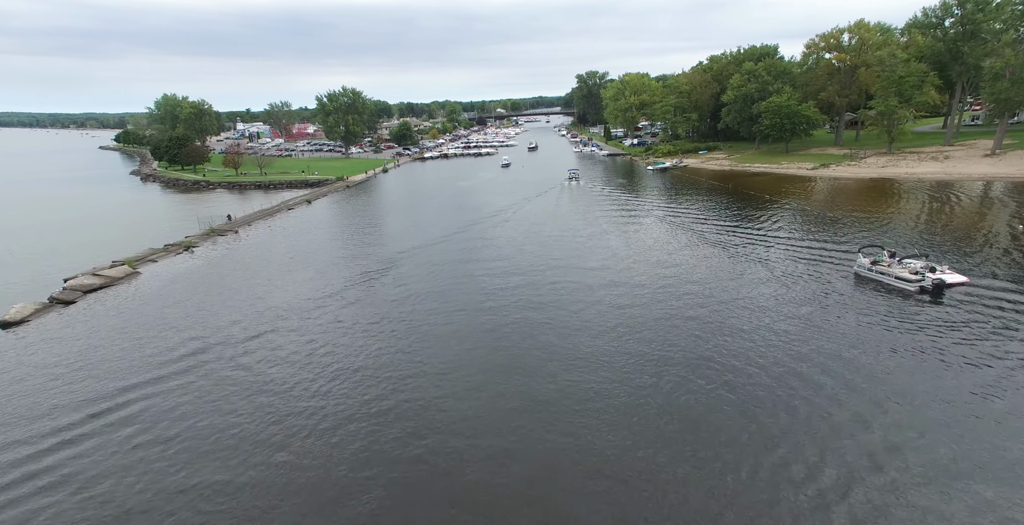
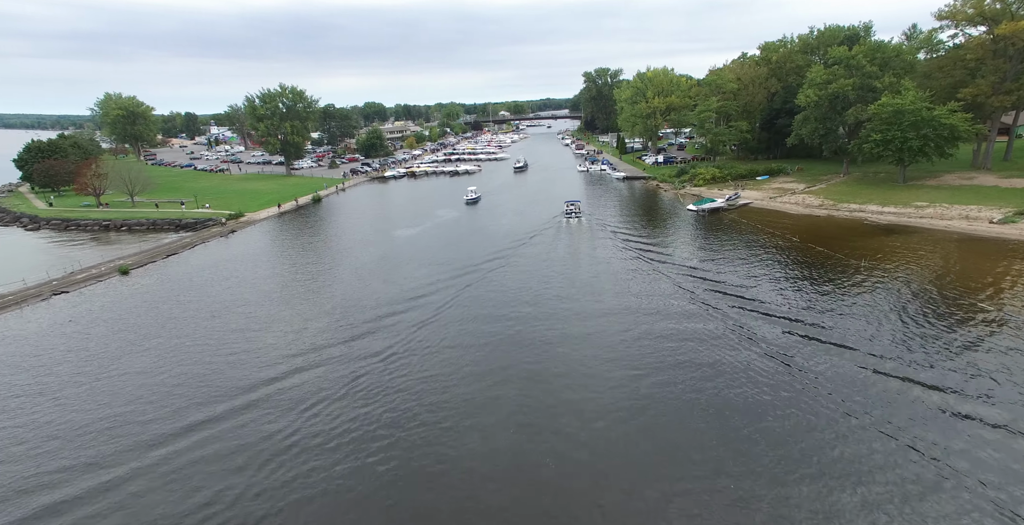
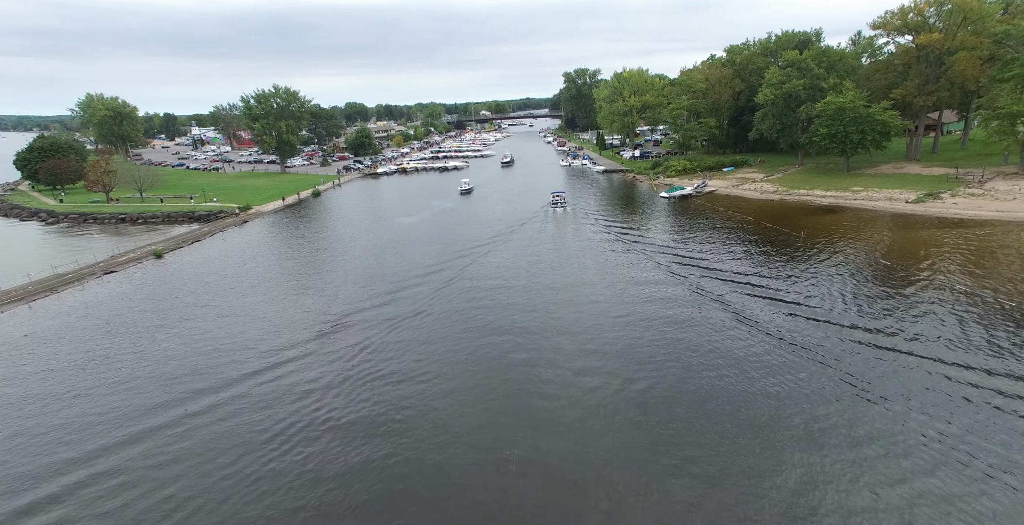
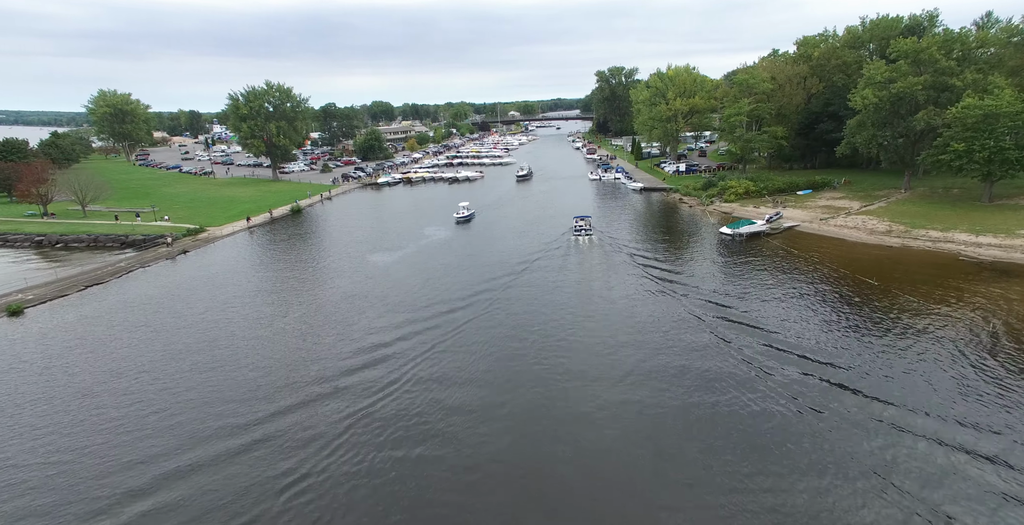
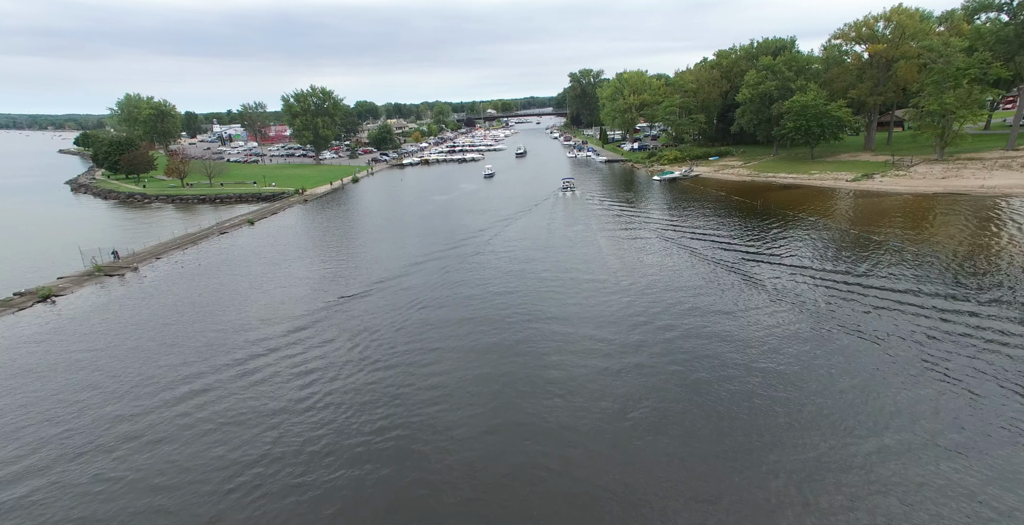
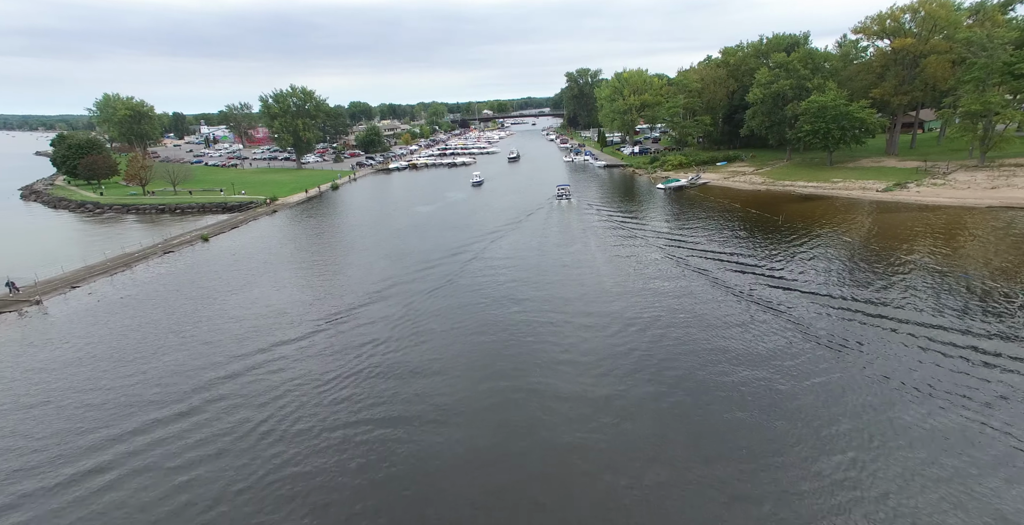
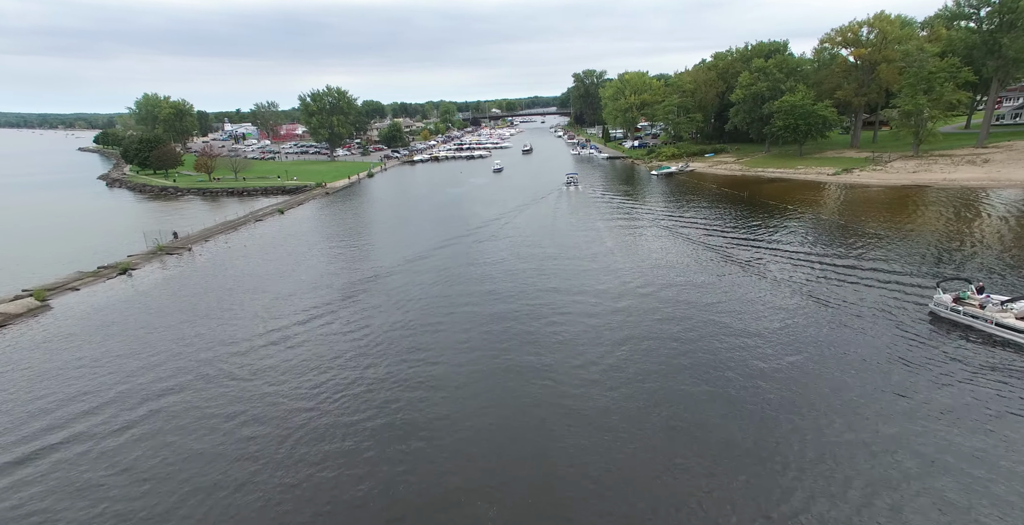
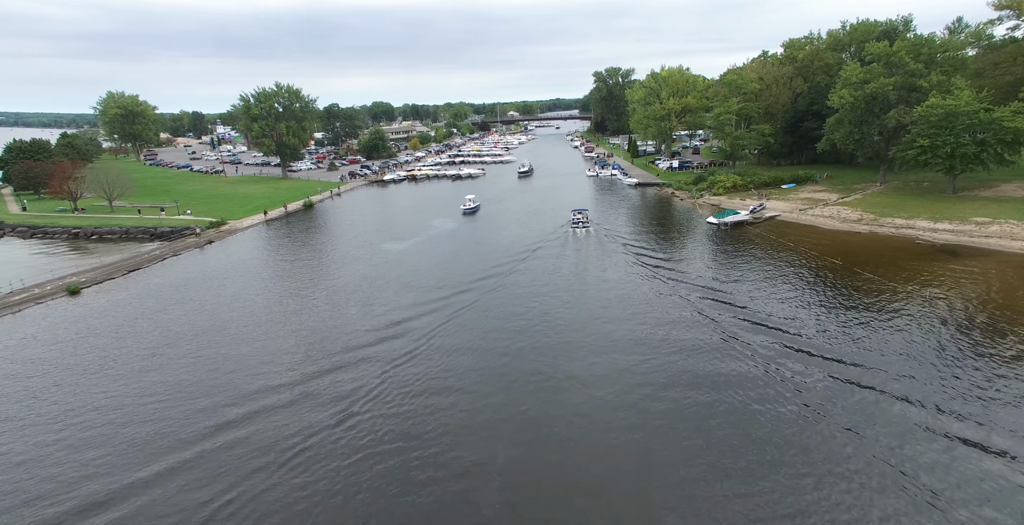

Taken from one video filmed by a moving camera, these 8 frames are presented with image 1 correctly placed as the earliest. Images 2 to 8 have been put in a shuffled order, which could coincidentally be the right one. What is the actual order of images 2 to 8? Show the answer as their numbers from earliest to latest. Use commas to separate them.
7, 5, 6, 3, 2, 8, 4
